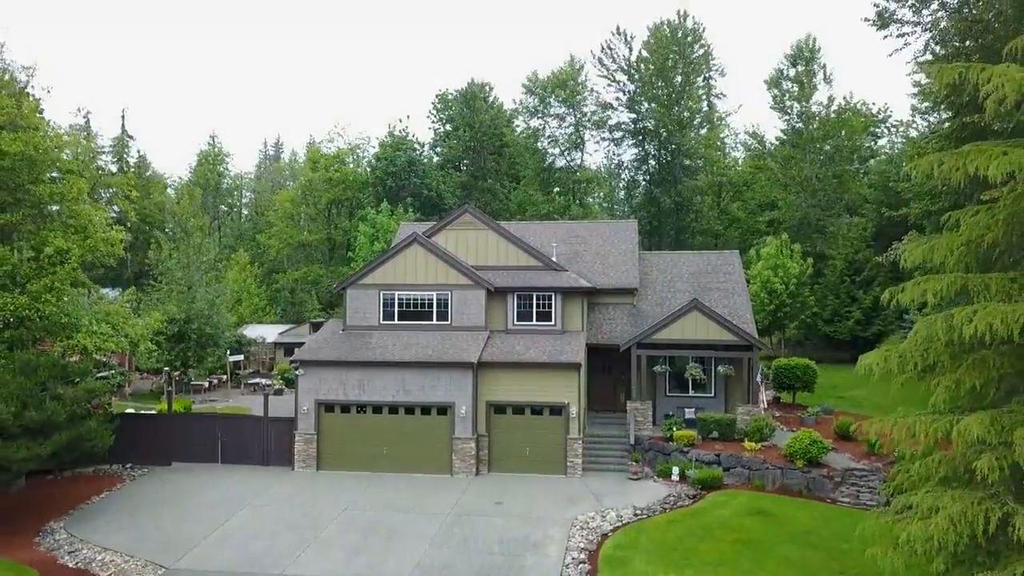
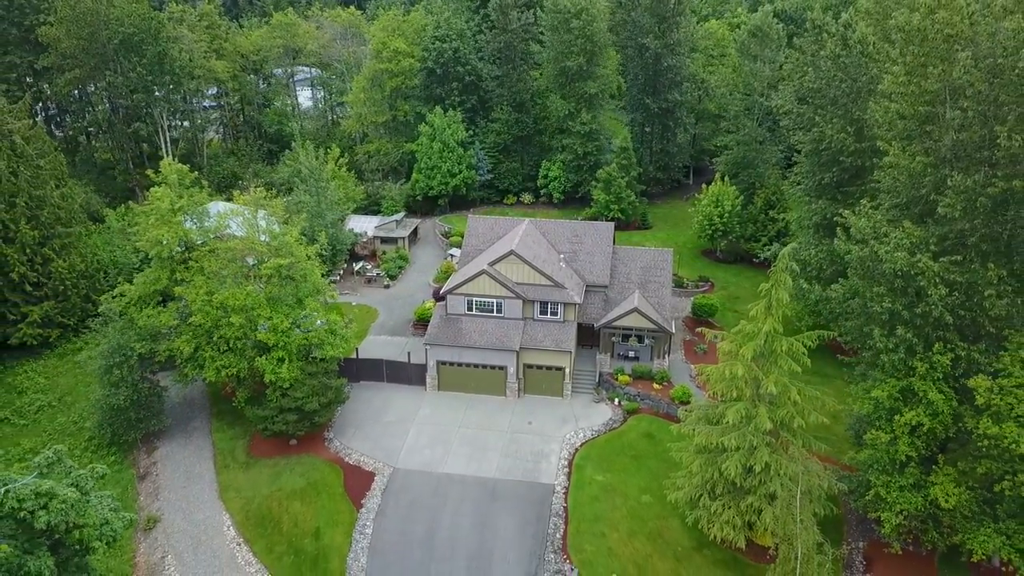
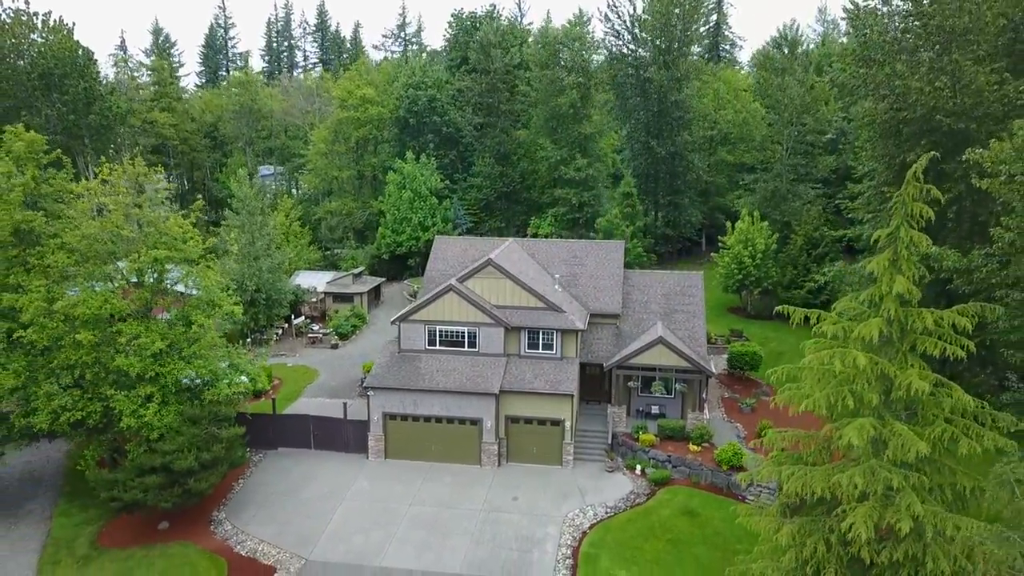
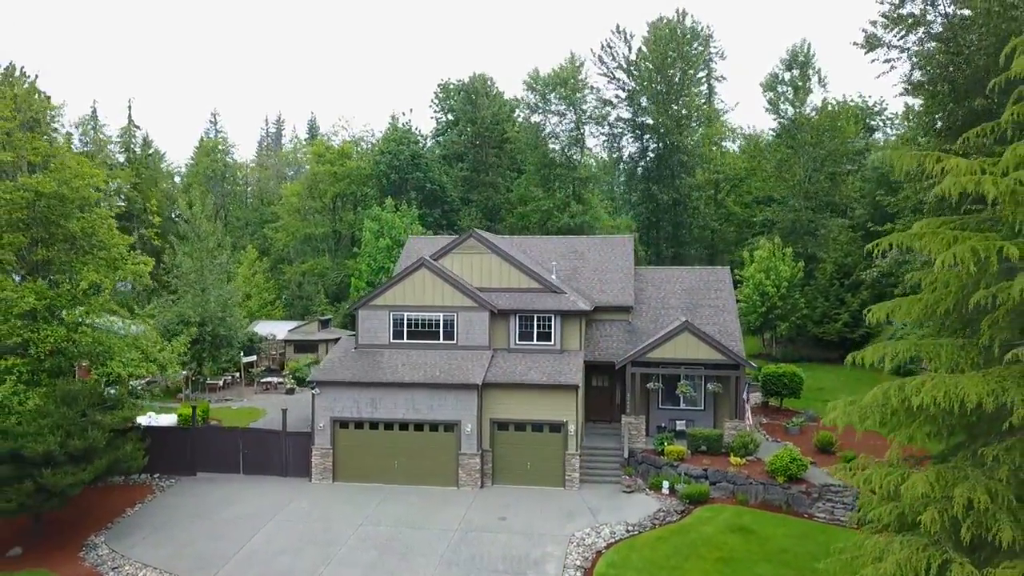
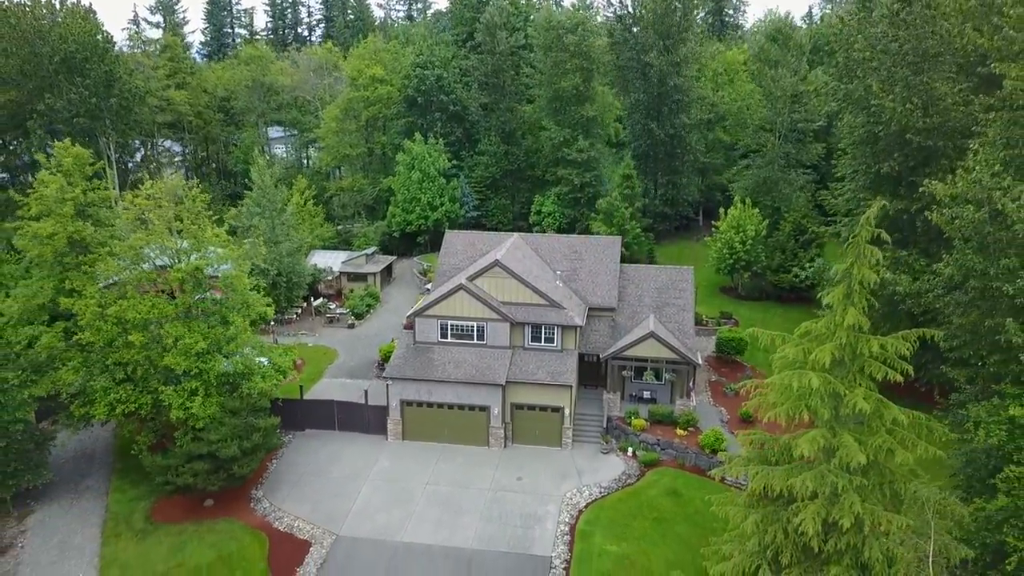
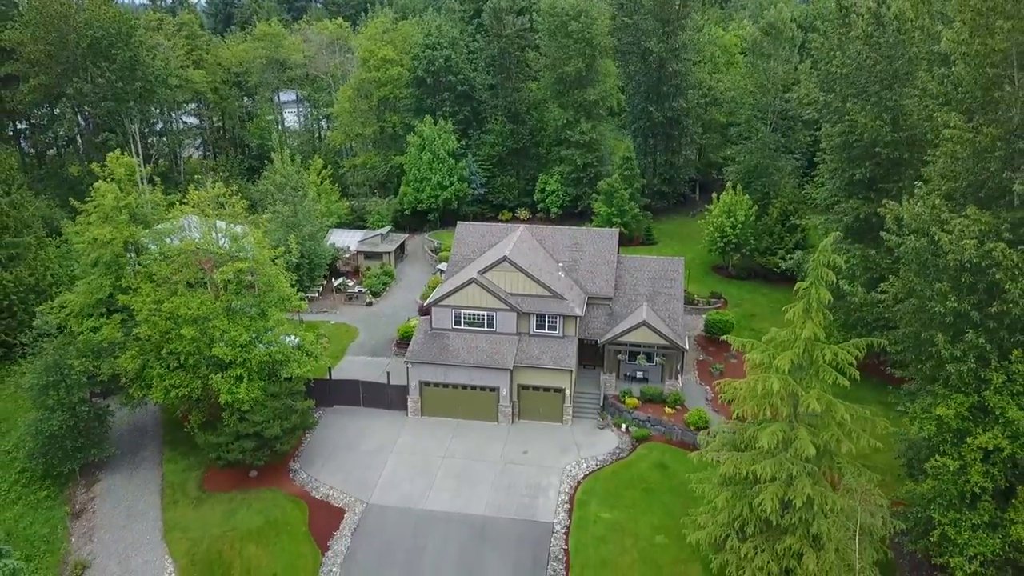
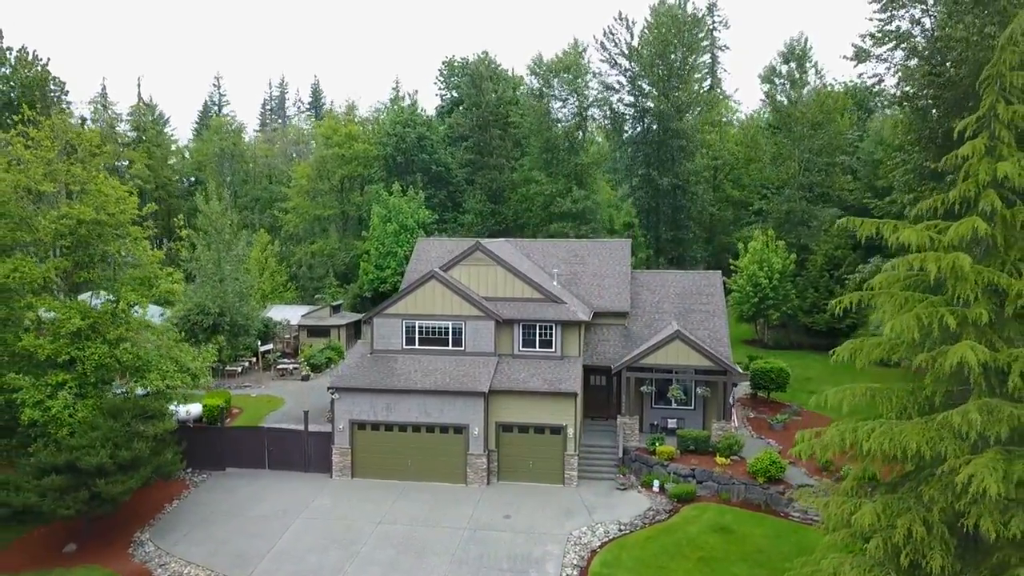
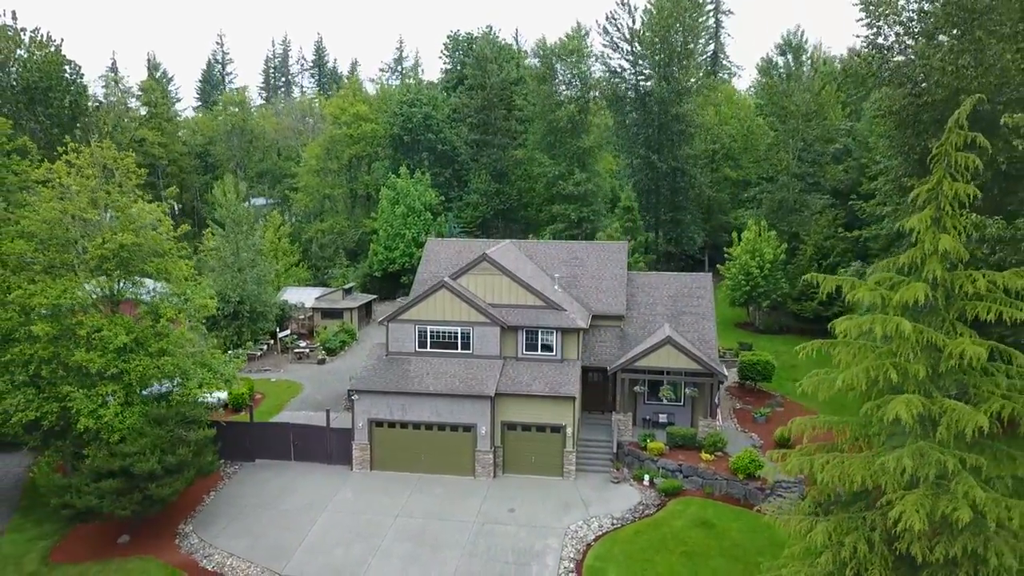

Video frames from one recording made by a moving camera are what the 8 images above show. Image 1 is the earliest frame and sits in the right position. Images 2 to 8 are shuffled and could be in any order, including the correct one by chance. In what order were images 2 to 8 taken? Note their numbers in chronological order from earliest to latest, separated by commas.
4, 7, 8, 3, 5, 6, 2
